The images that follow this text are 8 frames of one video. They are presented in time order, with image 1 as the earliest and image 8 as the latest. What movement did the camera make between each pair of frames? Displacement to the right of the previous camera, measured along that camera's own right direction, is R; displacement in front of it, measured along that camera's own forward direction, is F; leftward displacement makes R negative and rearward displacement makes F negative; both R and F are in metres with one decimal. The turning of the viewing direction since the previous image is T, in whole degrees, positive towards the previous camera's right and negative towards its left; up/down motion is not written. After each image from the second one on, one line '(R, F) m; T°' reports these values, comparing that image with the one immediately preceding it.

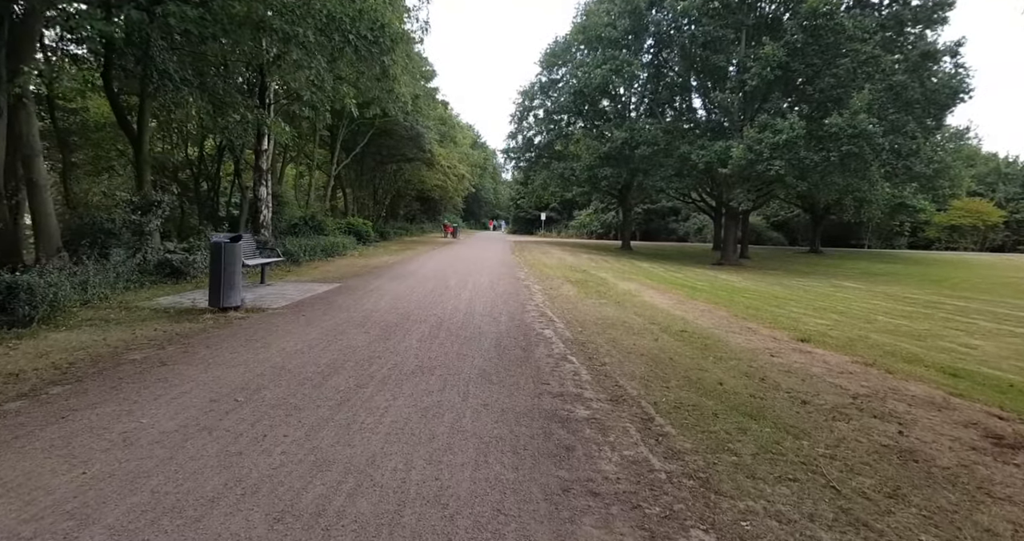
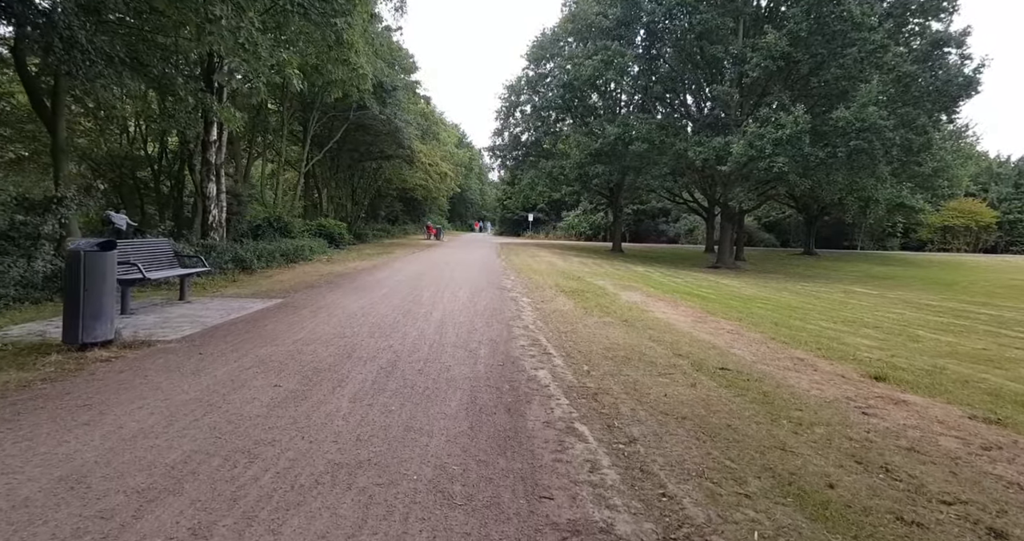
(+0.1, +1.8) m; +1°
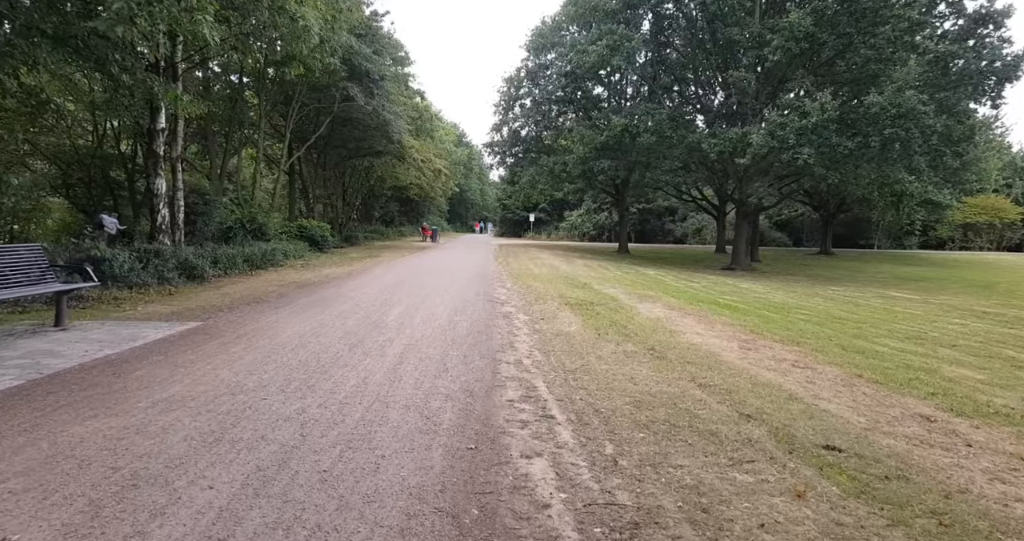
(+0.2, +2.0) m; 0°
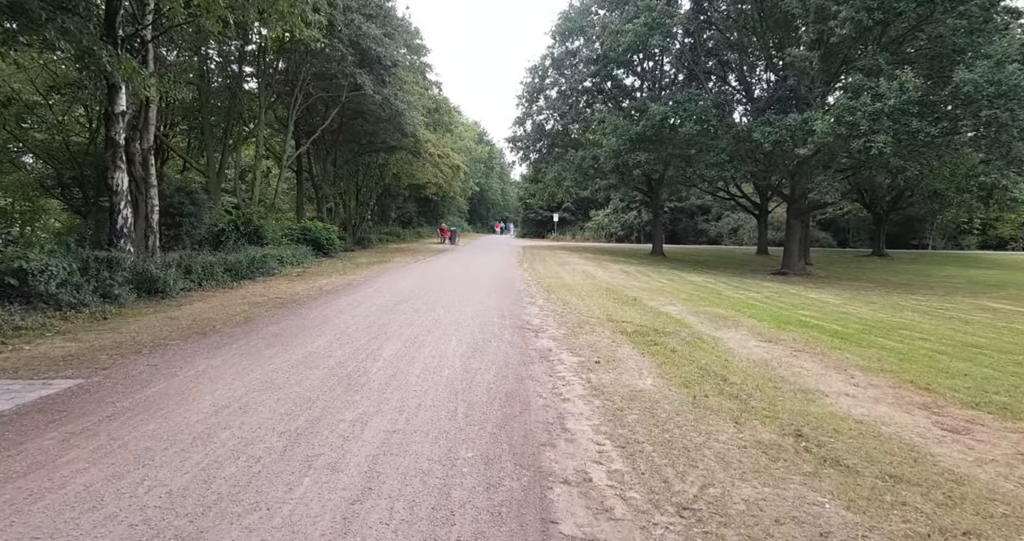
(-0.2, +2.4) m; -2°
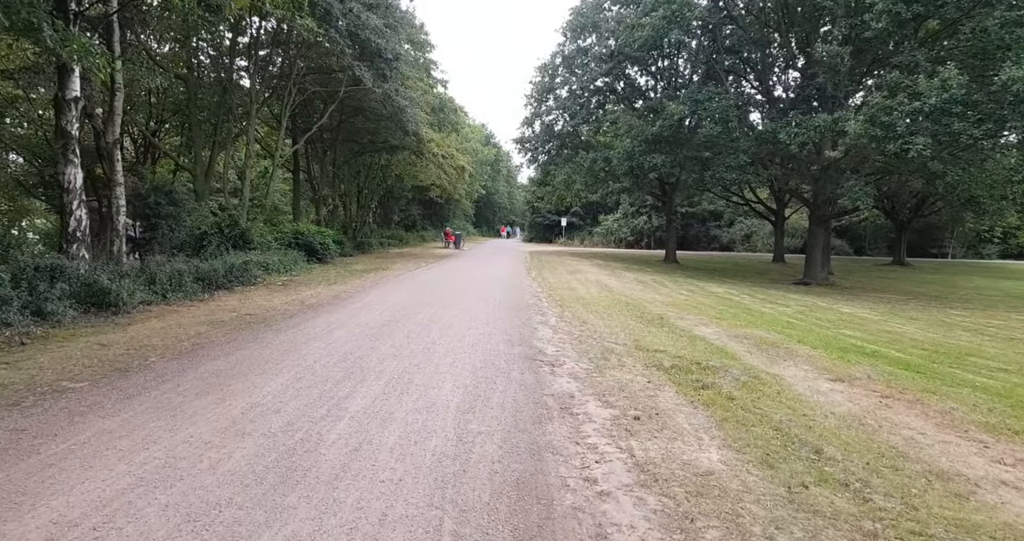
(-0.1, +1.3) m; 0°
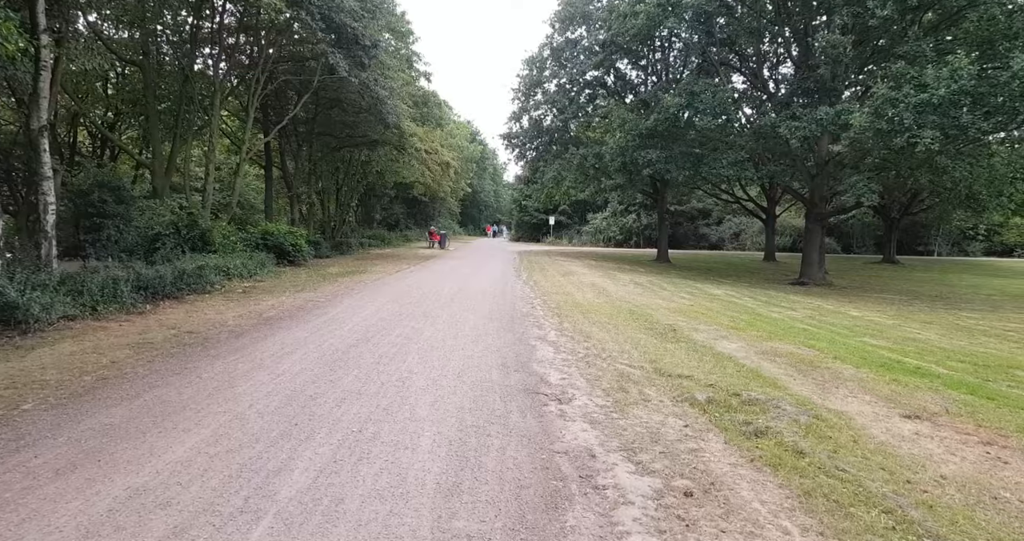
(-0.1, +1.2) m; +2°
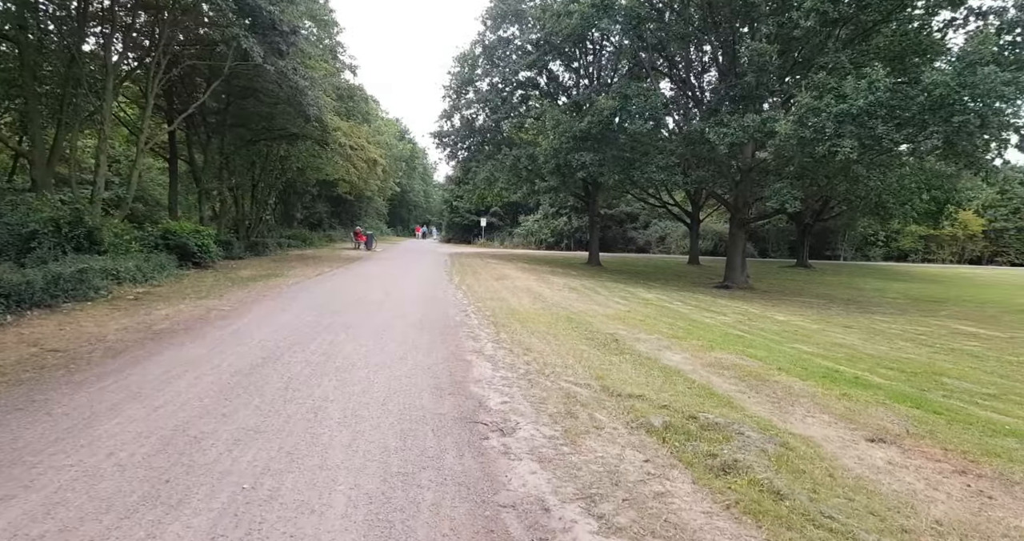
(0.0, +0.7) m; +7°
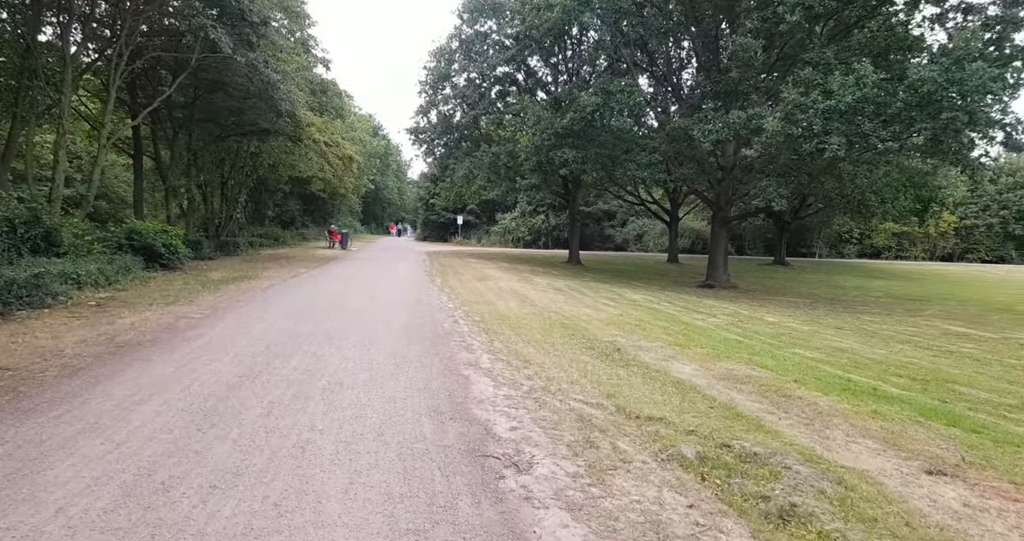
(-0.3, +0.6) m; +2°
